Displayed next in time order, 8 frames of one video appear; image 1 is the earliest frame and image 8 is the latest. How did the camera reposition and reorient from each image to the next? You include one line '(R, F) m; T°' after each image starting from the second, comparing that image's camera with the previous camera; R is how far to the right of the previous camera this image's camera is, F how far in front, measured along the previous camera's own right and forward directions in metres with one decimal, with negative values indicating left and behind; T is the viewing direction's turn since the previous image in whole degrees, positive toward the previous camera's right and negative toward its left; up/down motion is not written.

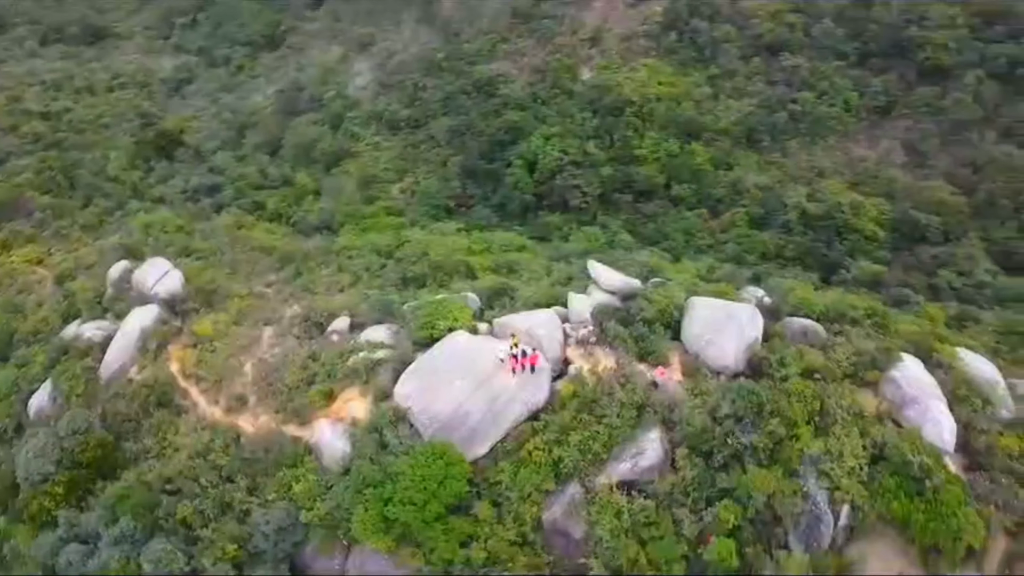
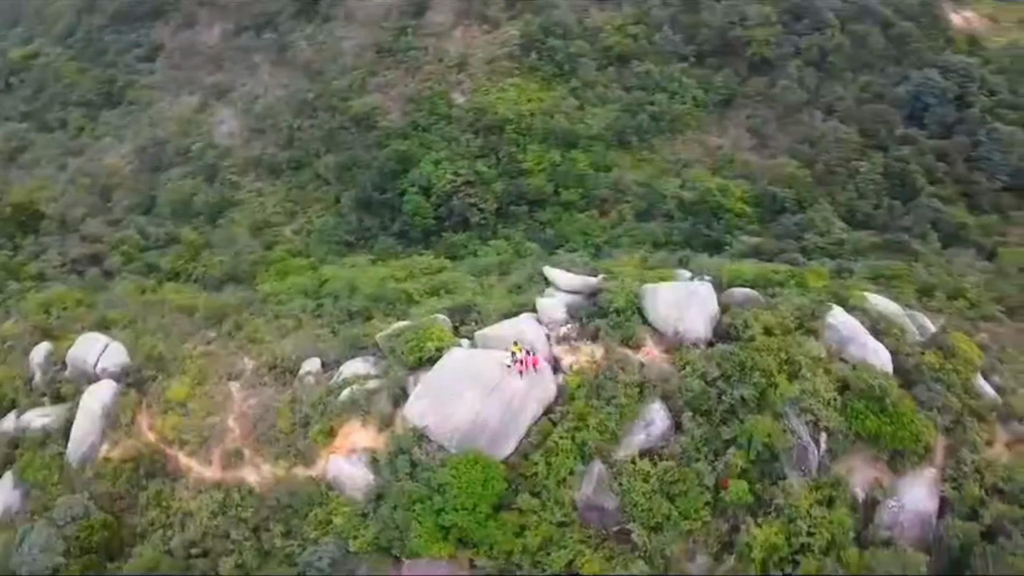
(-2.4, -0.9) m; +12°
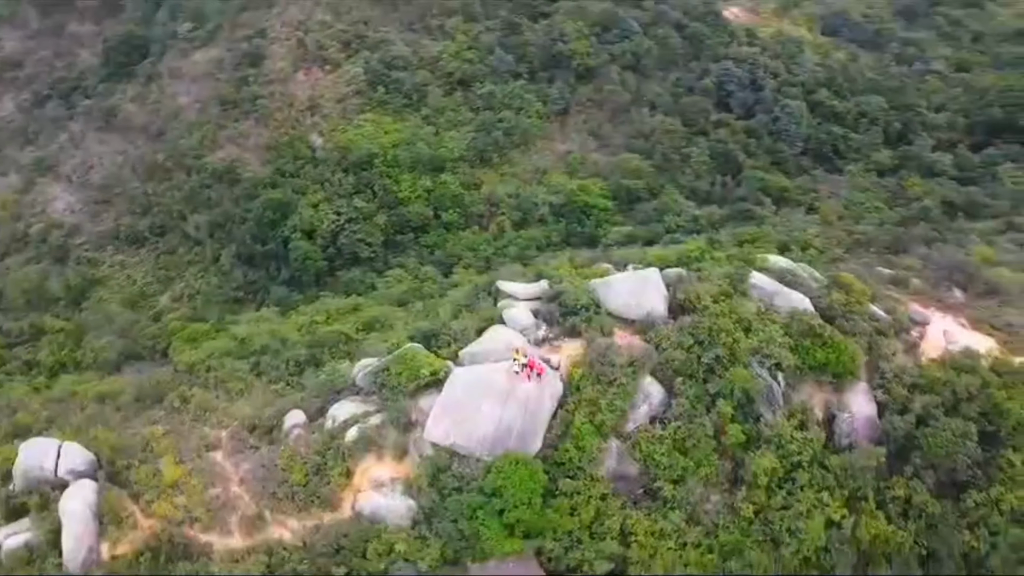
(-3.3, -0.9) m; +15°
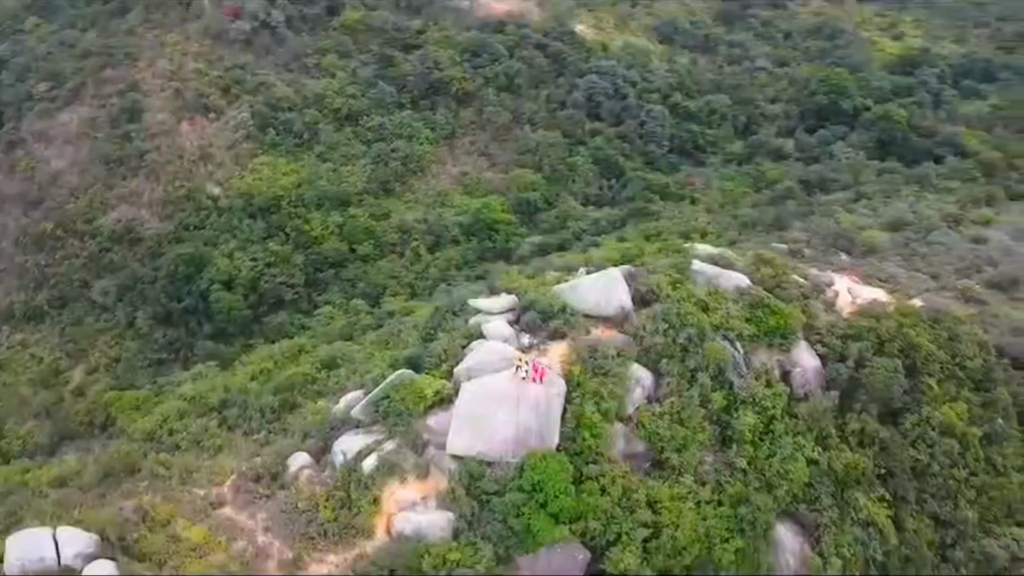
(-2.9, -0.9) m; +12°
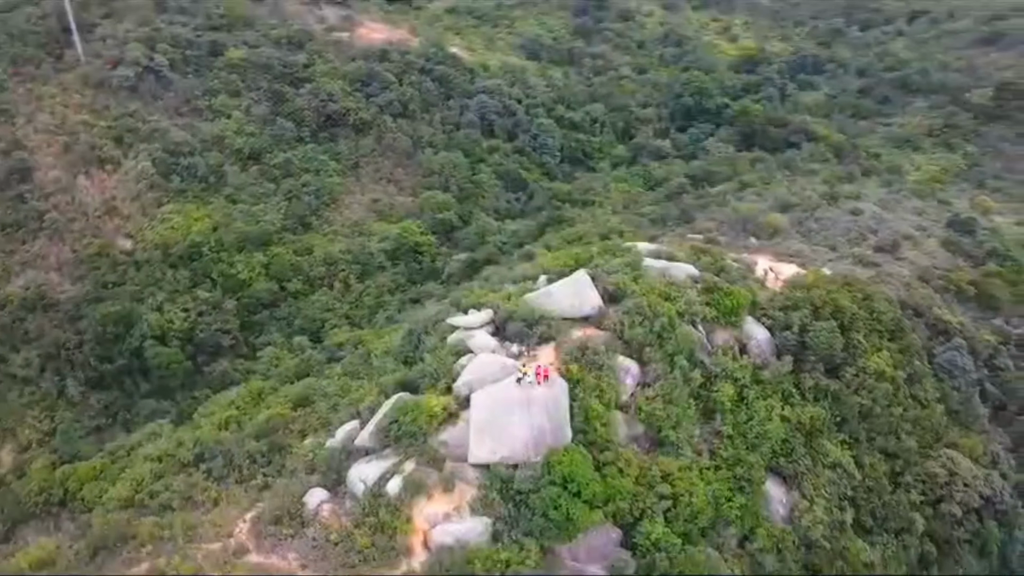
(-2.9, -0.8) m; +11°
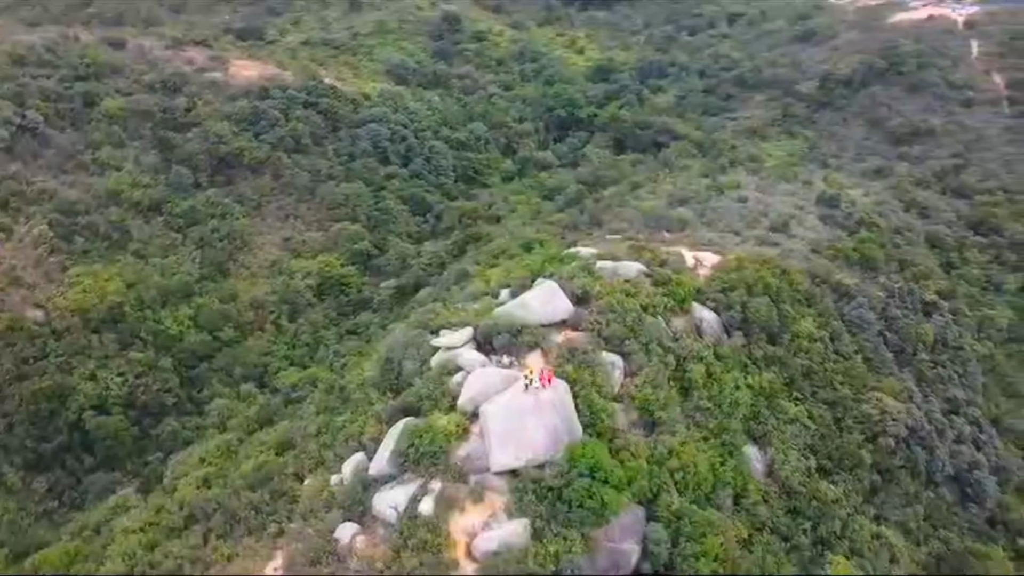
(-3.4, -0.8) m; +12°
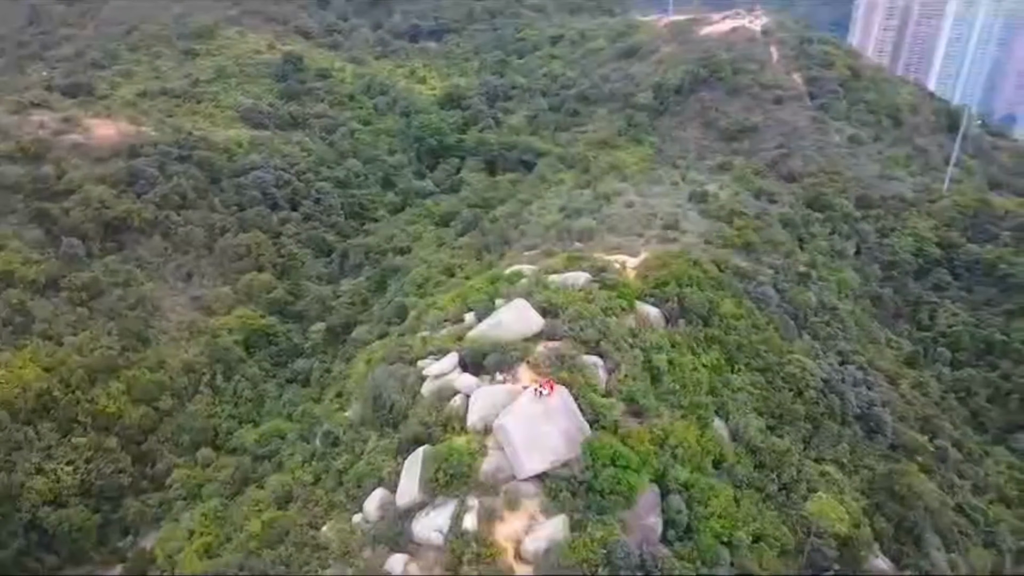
(-4.2, -1.0) m; +14°
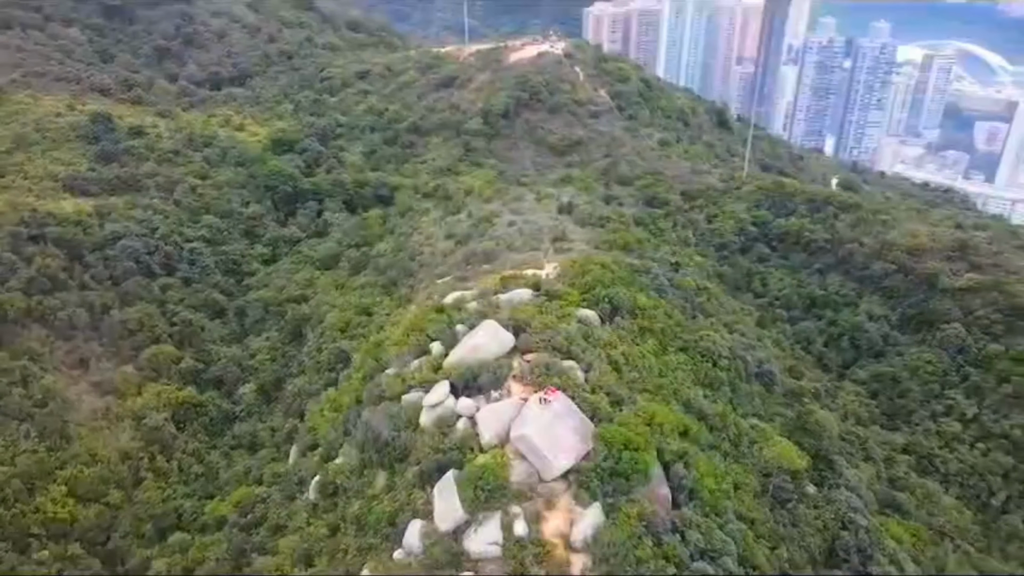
(-5.5, -0.9) m; +16°
